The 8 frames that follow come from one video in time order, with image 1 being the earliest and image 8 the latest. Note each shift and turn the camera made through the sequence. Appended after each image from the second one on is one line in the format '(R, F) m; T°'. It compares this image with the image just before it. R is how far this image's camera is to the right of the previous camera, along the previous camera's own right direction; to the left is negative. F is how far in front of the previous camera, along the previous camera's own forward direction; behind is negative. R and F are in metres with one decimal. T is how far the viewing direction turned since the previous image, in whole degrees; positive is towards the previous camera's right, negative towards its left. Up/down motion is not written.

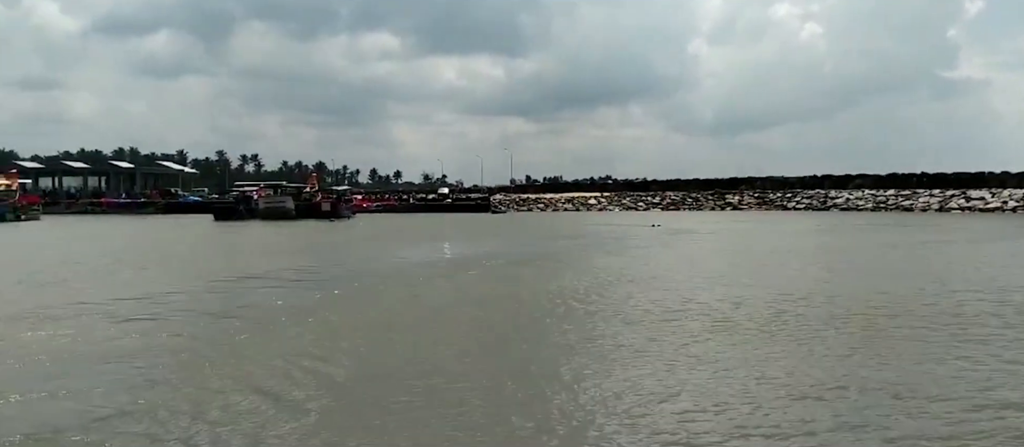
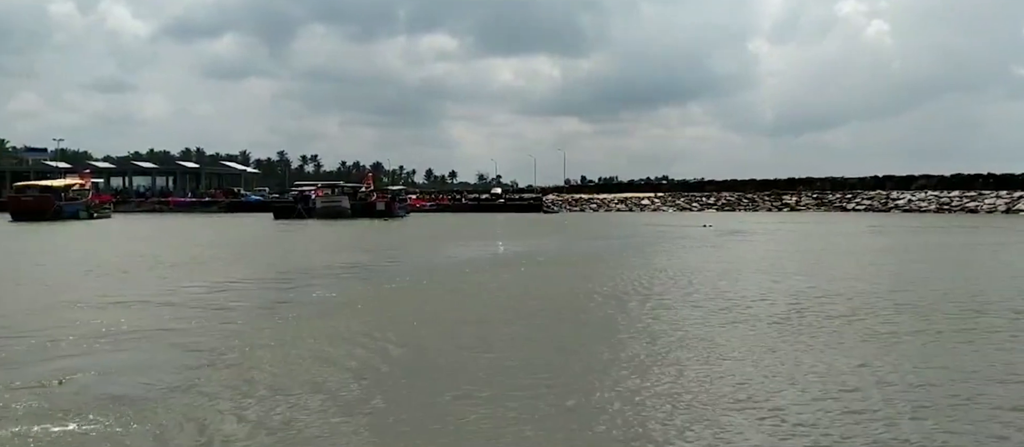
(+0.3, -0.6) m; -4°
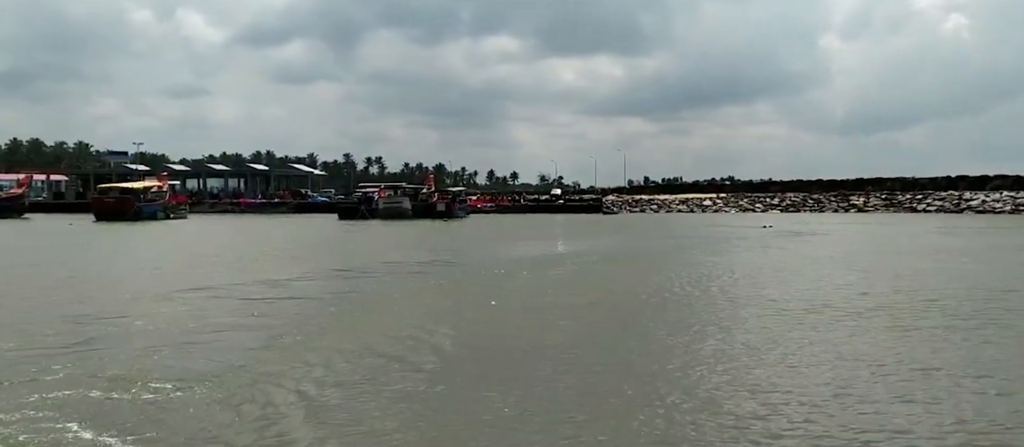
(+0.3, -0.7) m; -4°
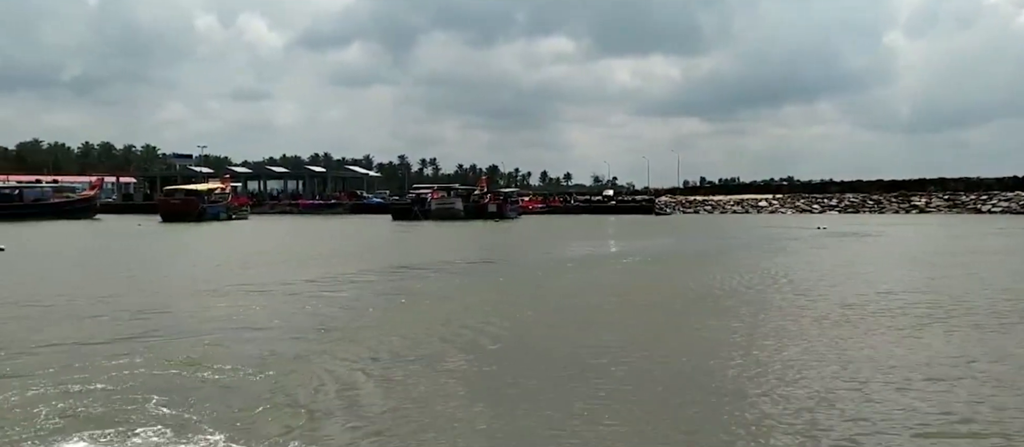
(+0.2, -0.5) m; -4°
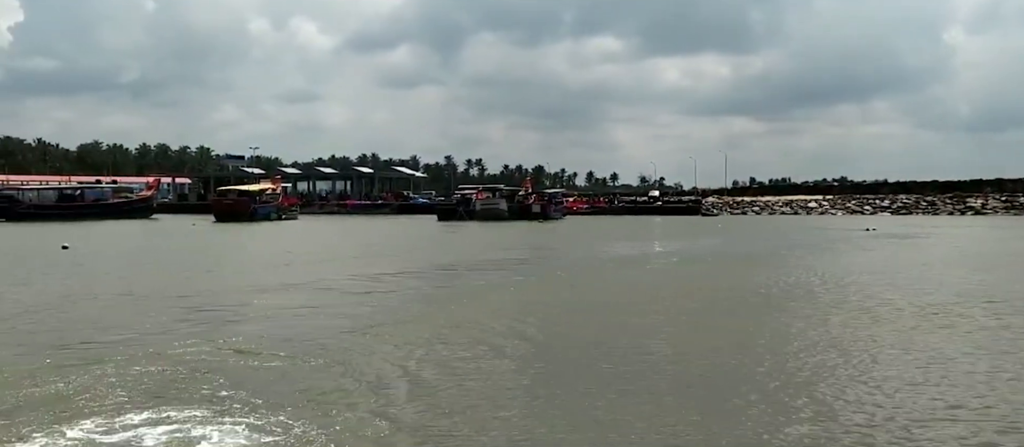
(+0.2, -0.3) m; -3°
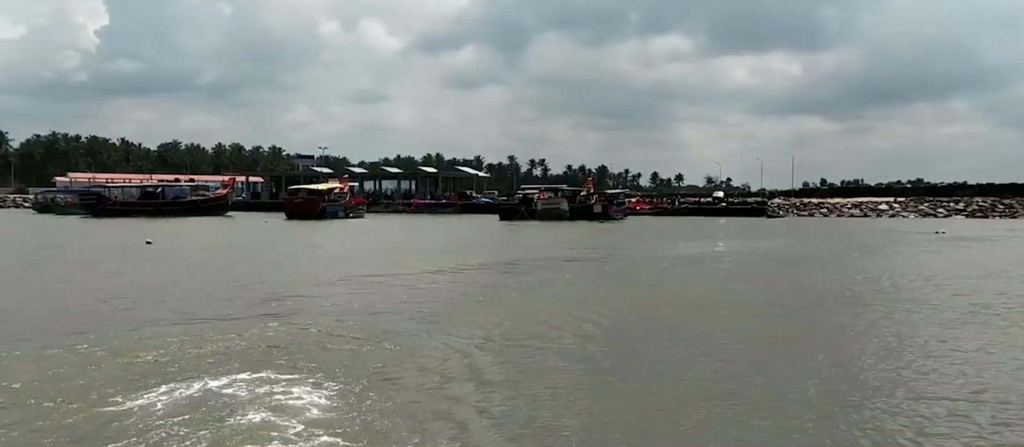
(+0.2, -0.5) m; -4°
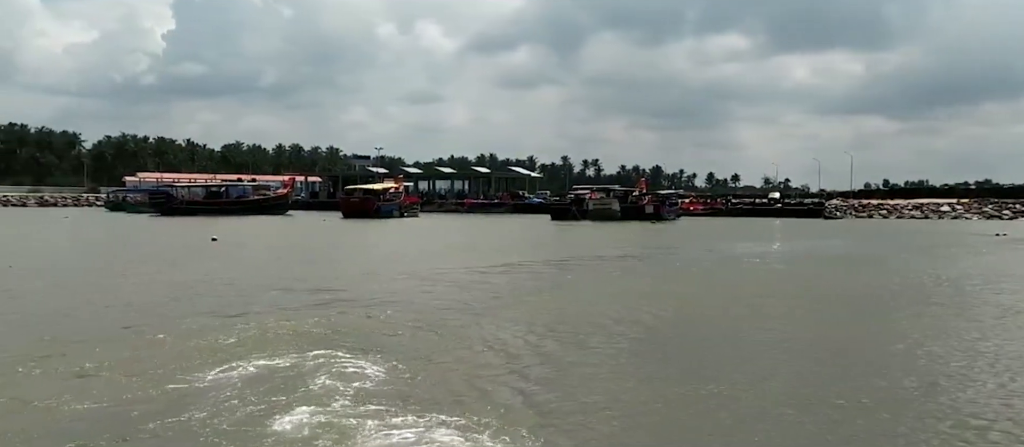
(+0.2, -0.5) m; -4°
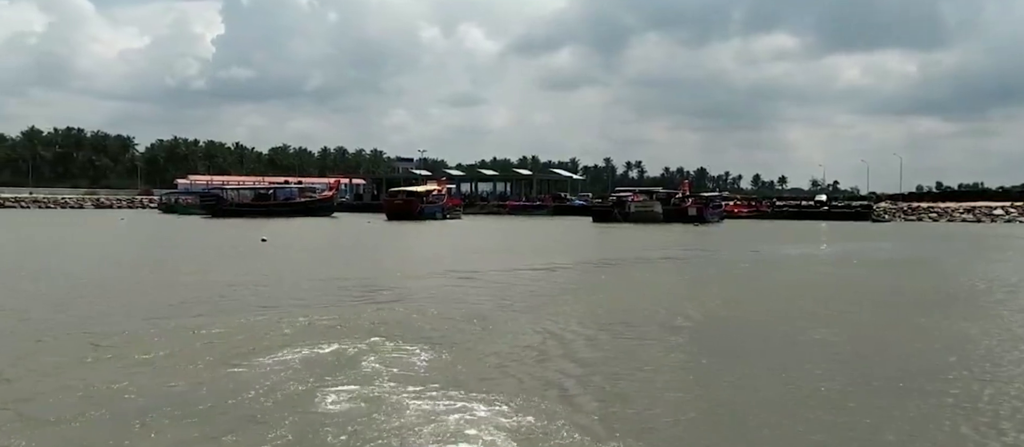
(+0.1, -0.2) m; -3°
